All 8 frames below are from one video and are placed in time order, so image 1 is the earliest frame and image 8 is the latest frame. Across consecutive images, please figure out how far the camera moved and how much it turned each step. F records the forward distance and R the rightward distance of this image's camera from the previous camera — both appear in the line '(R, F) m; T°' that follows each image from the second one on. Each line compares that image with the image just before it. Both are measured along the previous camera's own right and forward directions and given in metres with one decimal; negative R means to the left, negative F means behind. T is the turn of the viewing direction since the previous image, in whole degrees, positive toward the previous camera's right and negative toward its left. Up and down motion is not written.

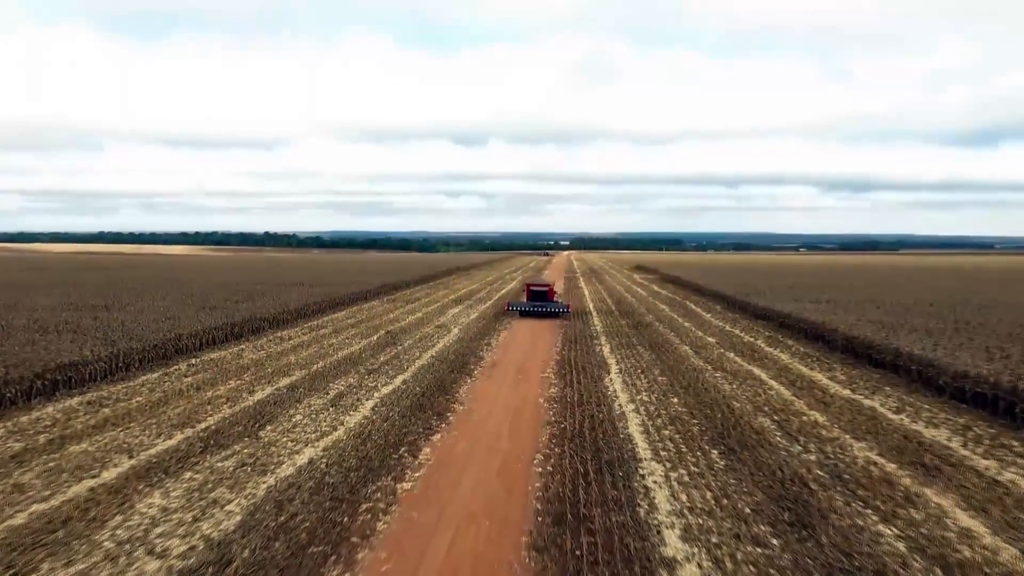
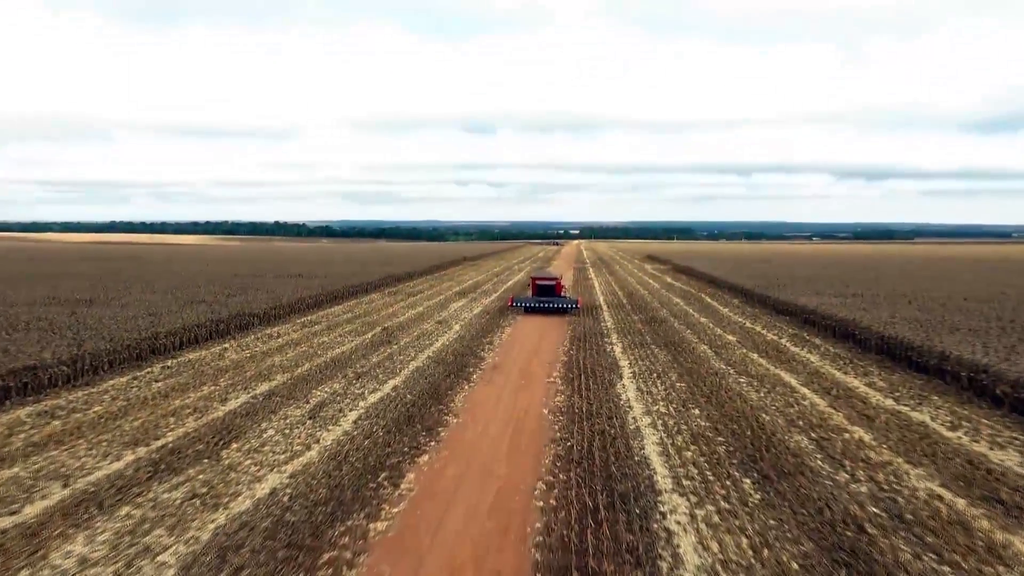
(+0.2, +1.7) m; -1°
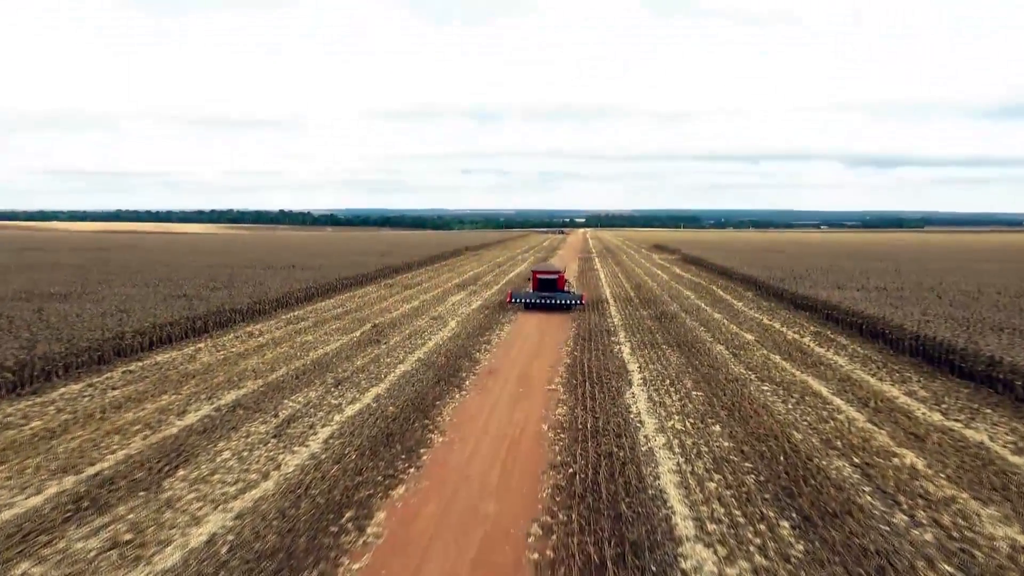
(+0.2, +1.7) m; -1°
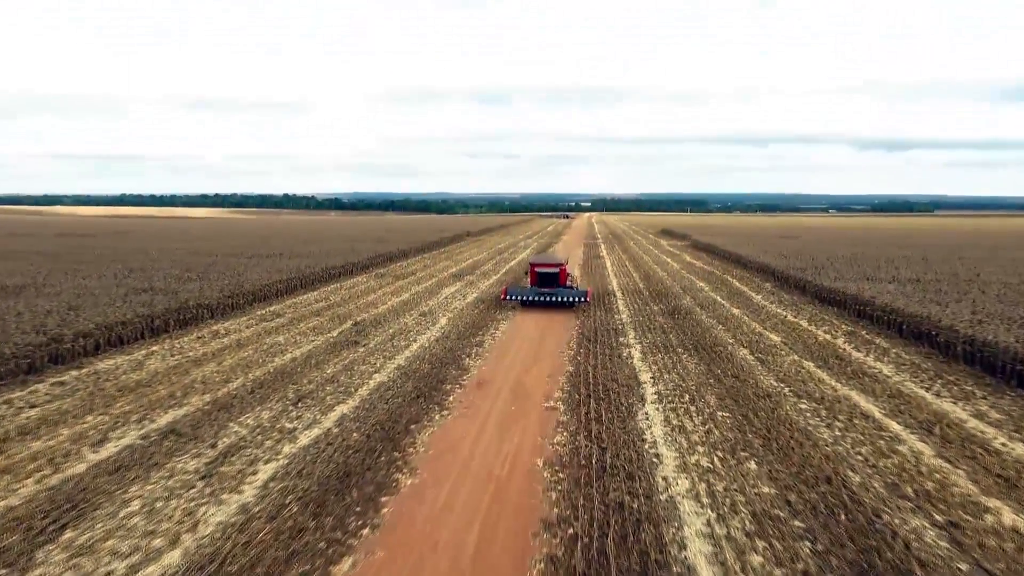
(+0.3, +2.3) m; 0°
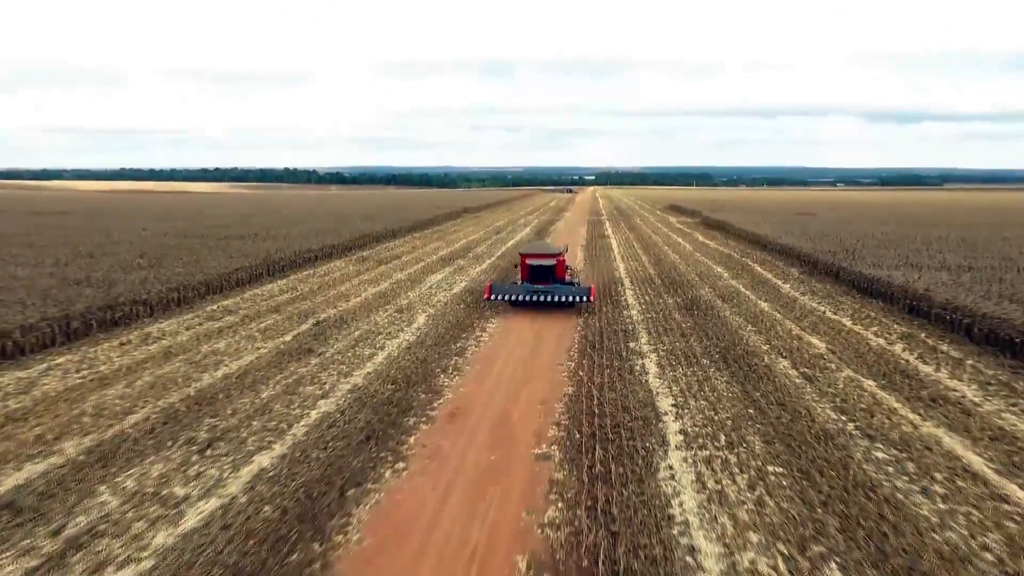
(+0.4, +3.2) m; 0°
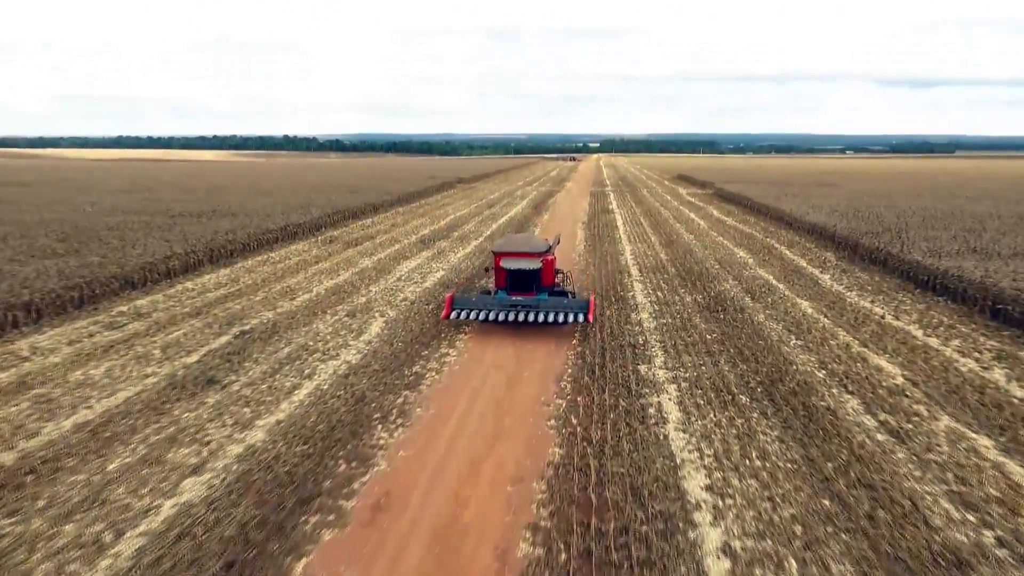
(+0.6, +3.8) m; 0°
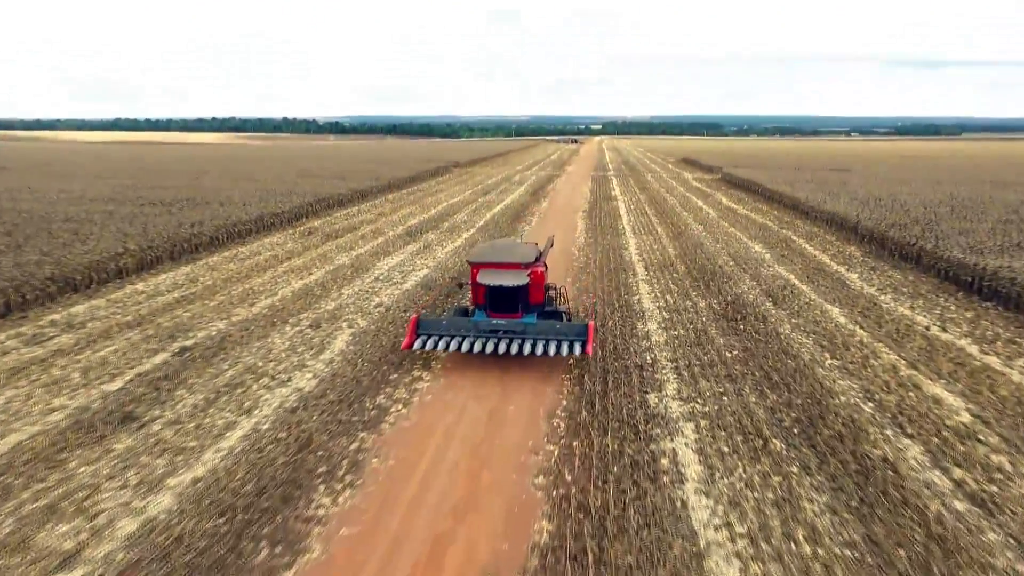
(+0.3, +2.0) m; 0°
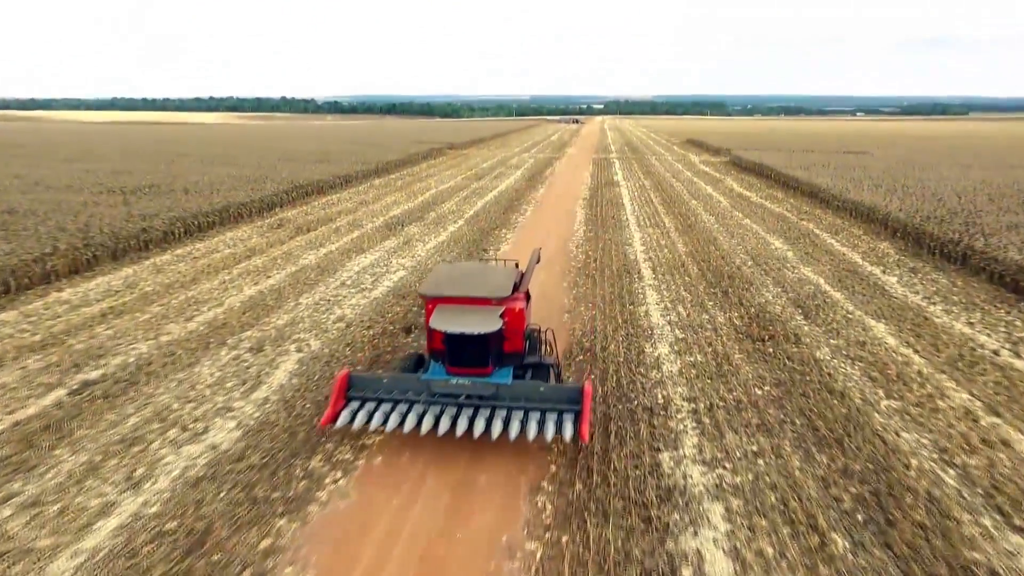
(+0.3, +2.3) m; 0°
